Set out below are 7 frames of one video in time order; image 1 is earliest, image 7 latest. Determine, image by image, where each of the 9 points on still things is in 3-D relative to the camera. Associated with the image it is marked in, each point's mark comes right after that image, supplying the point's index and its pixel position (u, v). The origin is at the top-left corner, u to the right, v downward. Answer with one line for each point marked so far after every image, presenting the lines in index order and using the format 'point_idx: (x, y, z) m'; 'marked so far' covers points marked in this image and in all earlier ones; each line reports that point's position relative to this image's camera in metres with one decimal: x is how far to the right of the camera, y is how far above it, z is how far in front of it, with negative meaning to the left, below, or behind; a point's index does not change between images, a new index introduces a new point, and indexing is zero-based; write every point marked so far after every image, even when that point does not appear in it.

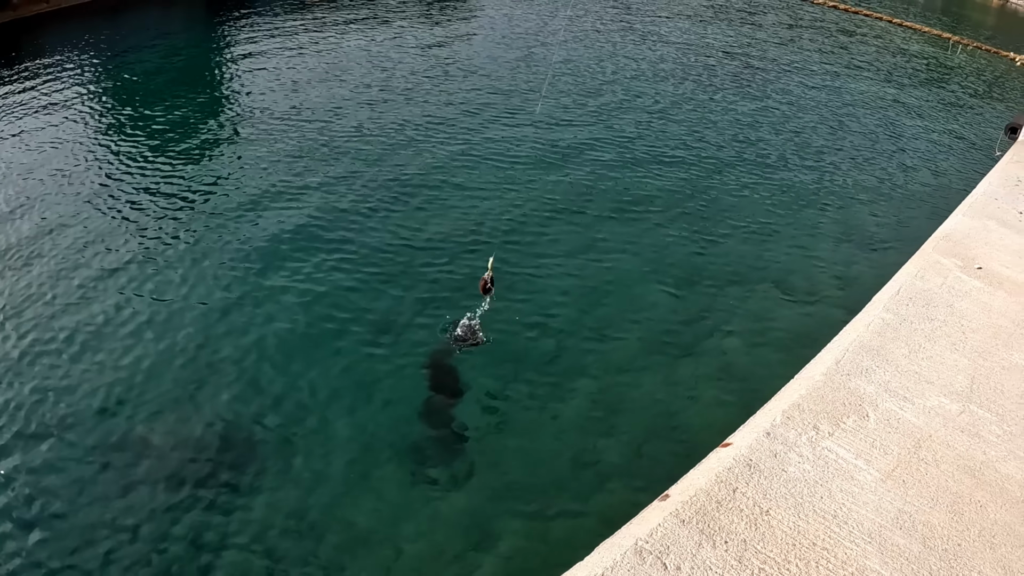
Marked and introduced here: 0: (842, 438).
0: (+1.7, -0.8, +3.6) m
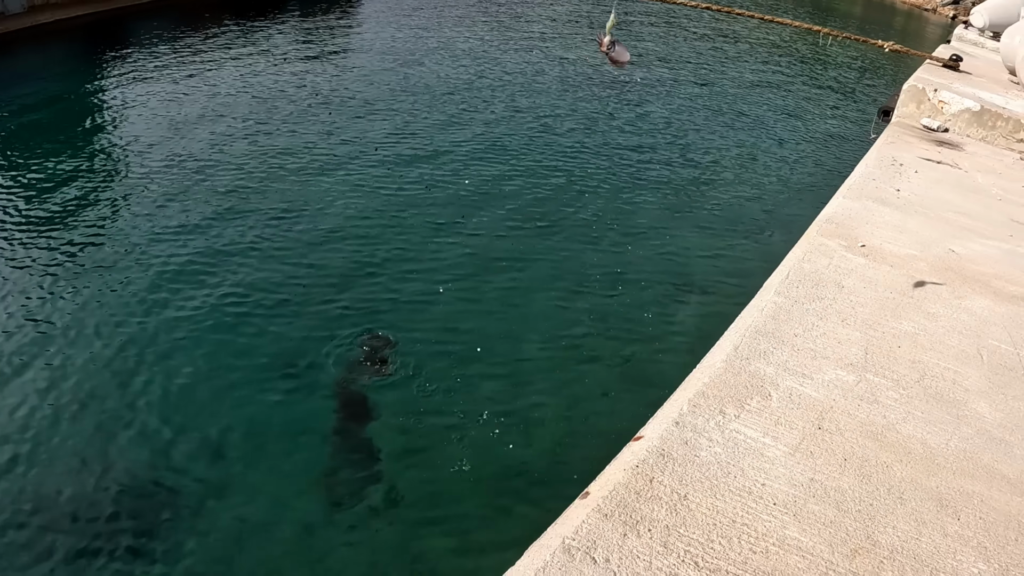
0: (+1.3, -0.7, +3.8) m
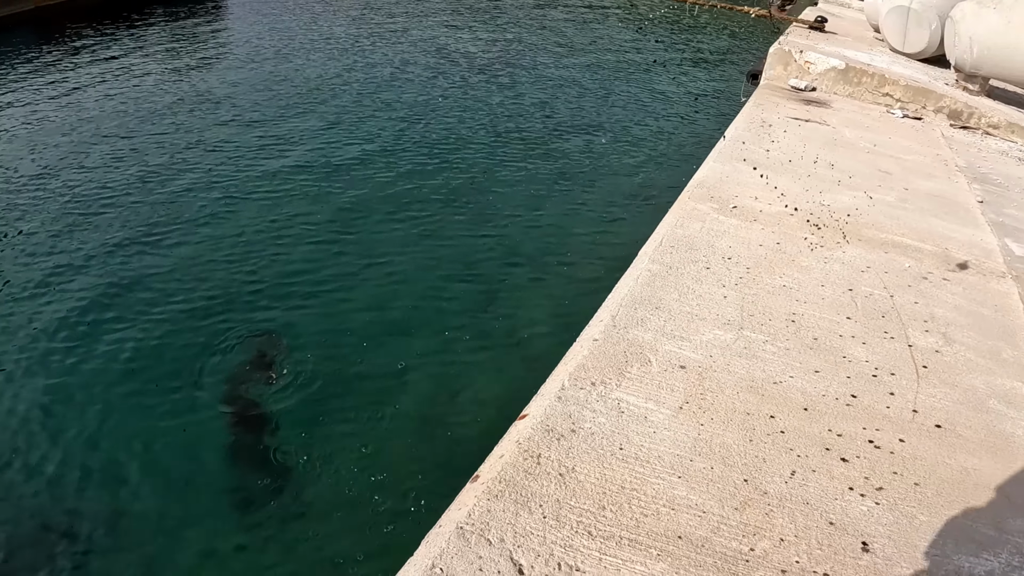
0: (+0.7, -0.6, +3.9) m
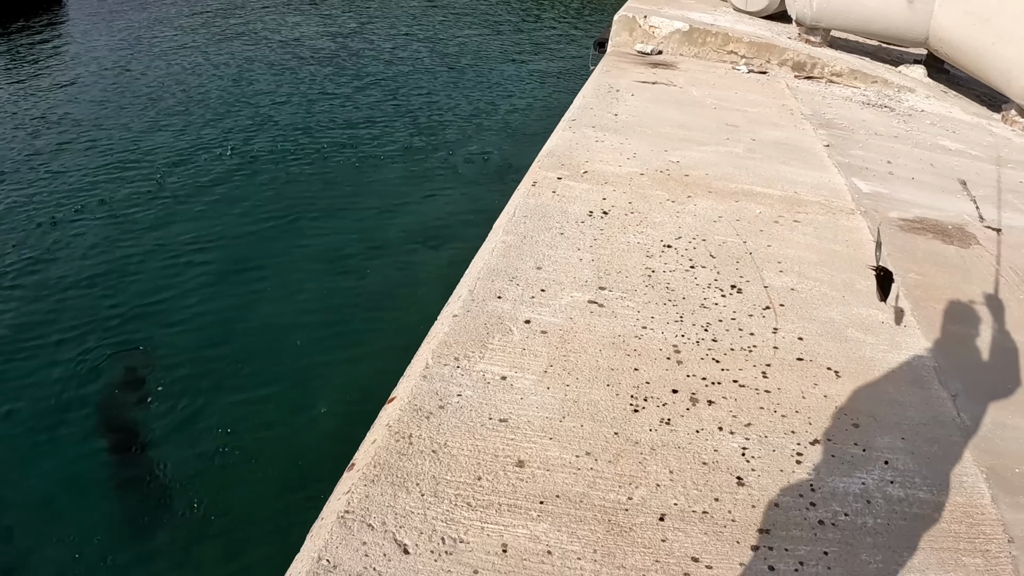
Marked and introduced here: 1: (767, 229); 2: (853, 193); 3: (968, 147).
0: (-0.1, -0.4, +4.0) m
1: (+2.1, +0.5, +5.6) m
2: (+3.2, +0.9, +6.5) m
3: (+5.2, +1.6, +7.8) m
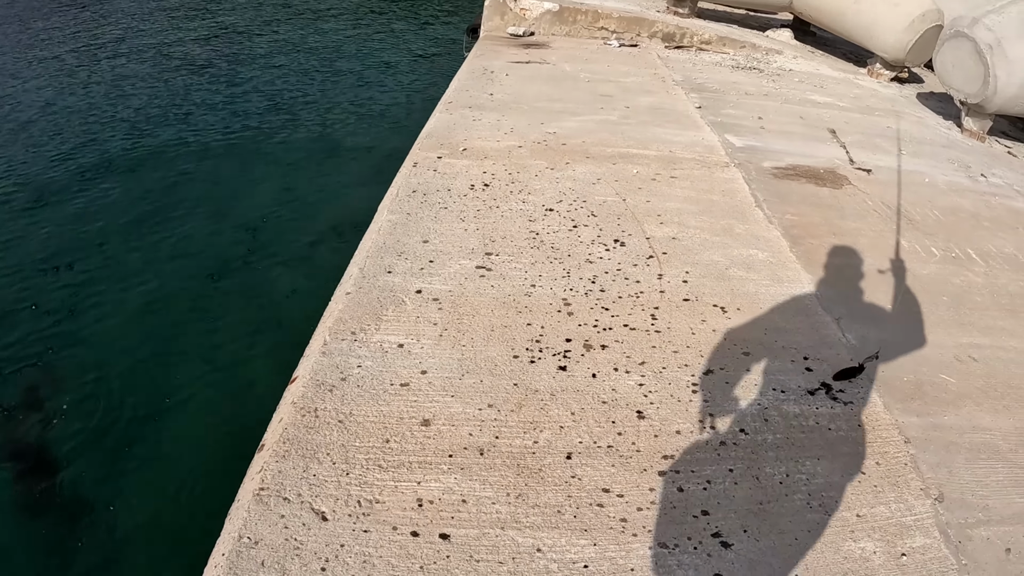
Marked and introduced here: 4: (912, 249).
0: (-0.7, -0.2, +4.2) m
1: (+1.2, +0.9, +6.0) m
2: (+2.2, +1.4, +7.0) m
3: (+4.0, +2.3, +8.5) m
4: (+3.4, +0.3, +5.6) m
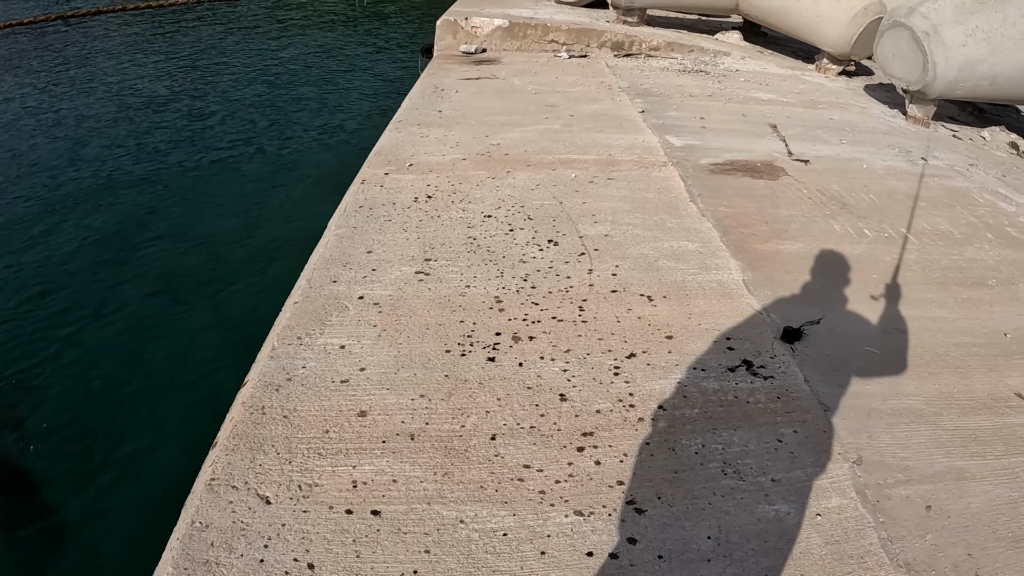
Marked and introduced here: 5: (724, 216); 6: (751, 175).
0: (-1.3, -0.3, +4.7) m
1: (+0.6, +0.9, +6.4) m
2: (+1.7, +1.5, +7.4) m
3: (+3.4, +2.5, +8.8) m
4: (+2.9, +0.5, +6.0) m
5: (+1.9, +0.6, +6.2) m
6: (+2.4, +1.1, +7.0) m
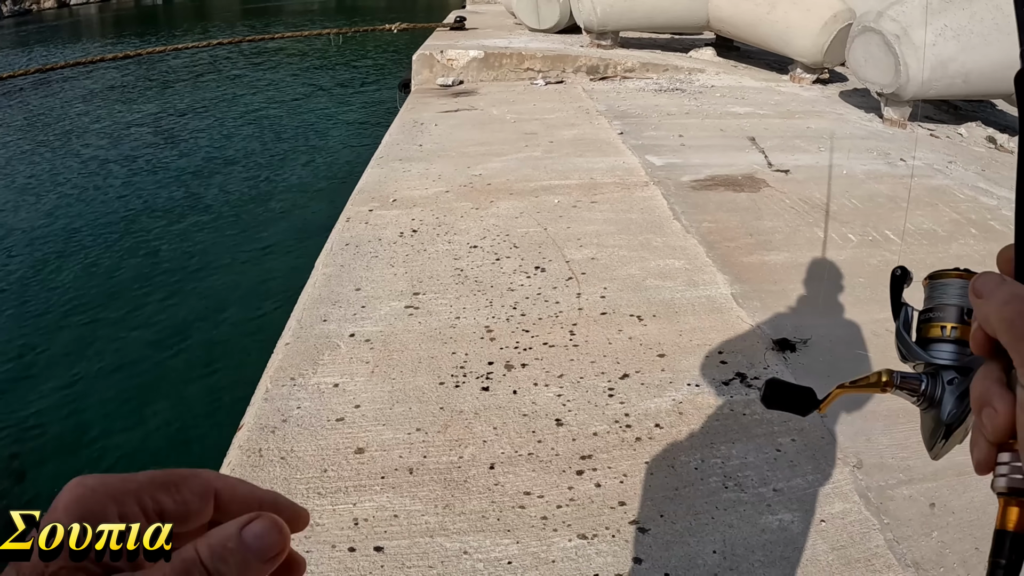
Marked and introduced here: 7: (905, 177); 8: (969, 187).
0: (-1.3, -0.6, +4.8) m
1: (+0.5, +0.7, +6.5) m
2: (+1.5, +1.3, +7.5) m
3: (+3.2, +2.3, +9.0) m
4: (+2.8, +0.4, +6.1) m
5: (+1.7, +0.5, +6.3) m
6: (+2.2, +1.0, +7.1) m
7: (+4.3, +1.2, +7.6) m
8: (+4.7, +1.0, +7.1) m
